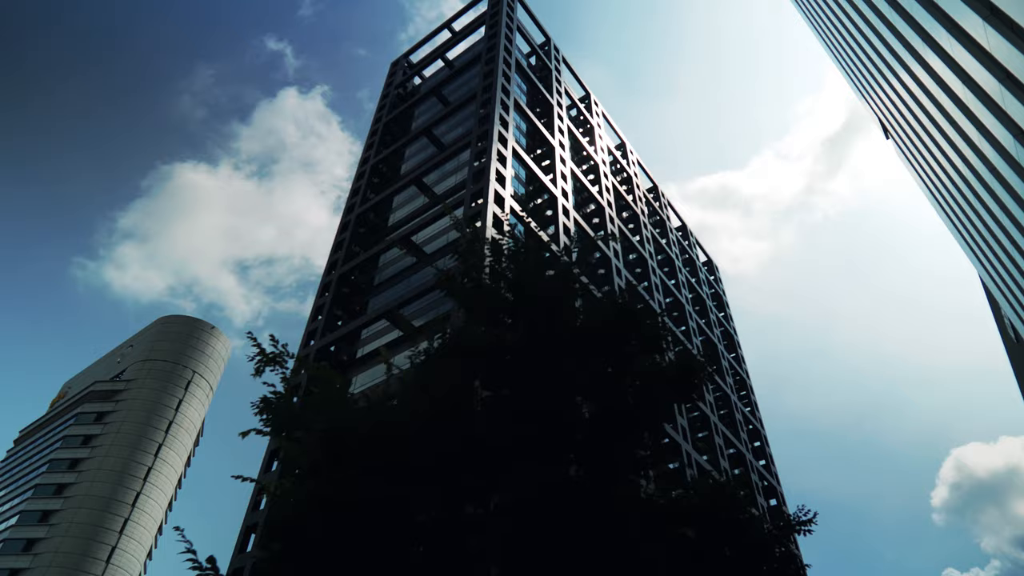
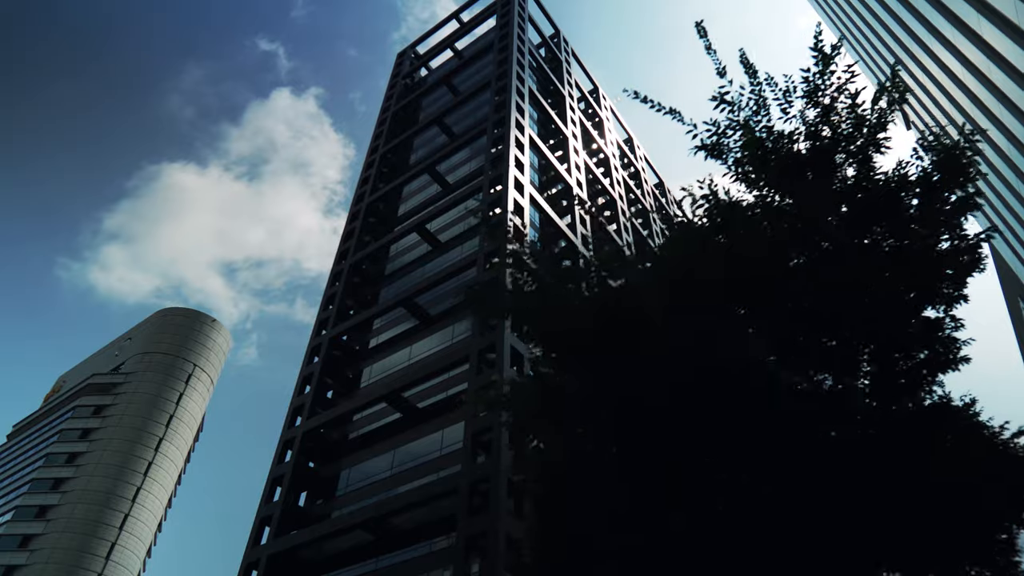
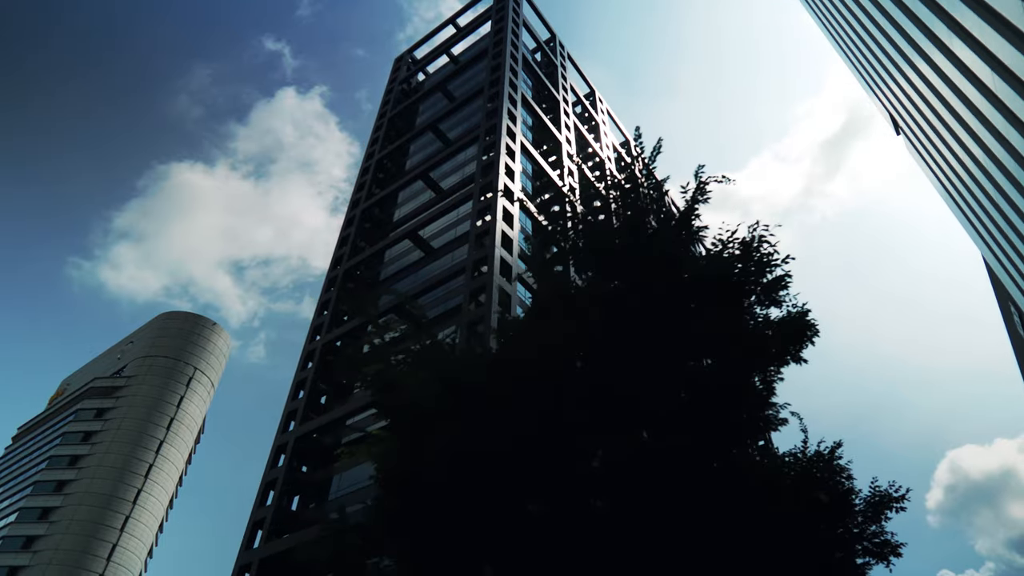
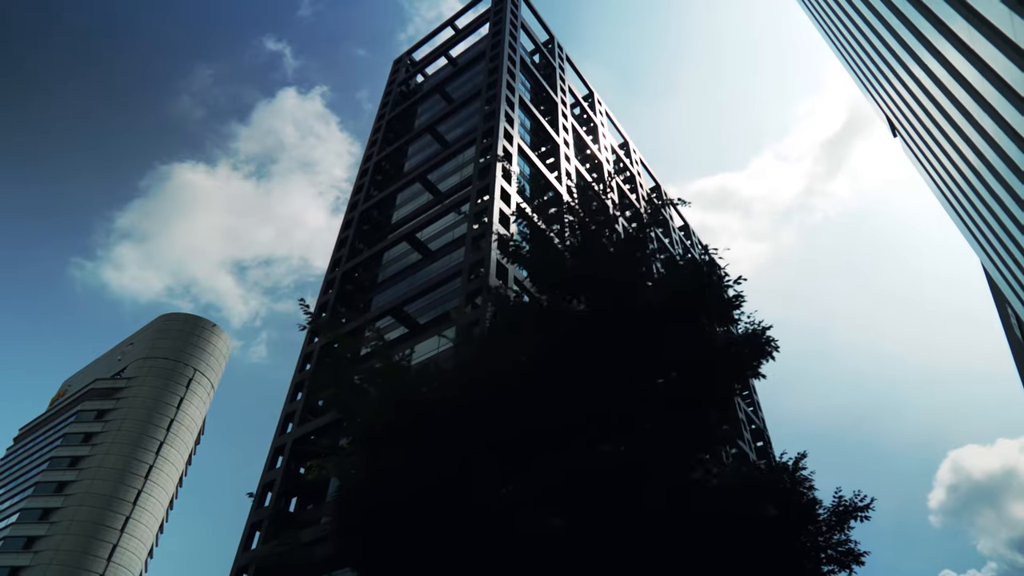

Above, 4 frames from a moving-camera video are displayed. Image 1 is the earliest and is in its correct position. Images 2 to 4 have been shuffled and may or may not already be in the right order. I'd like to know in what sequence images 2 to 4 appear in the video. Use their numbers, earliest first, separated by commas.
4, 3, 2
